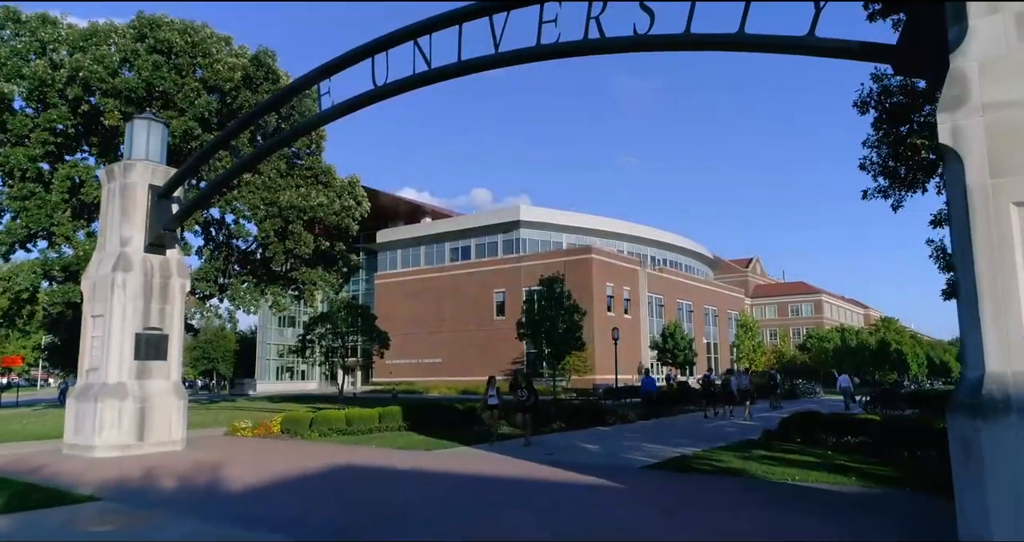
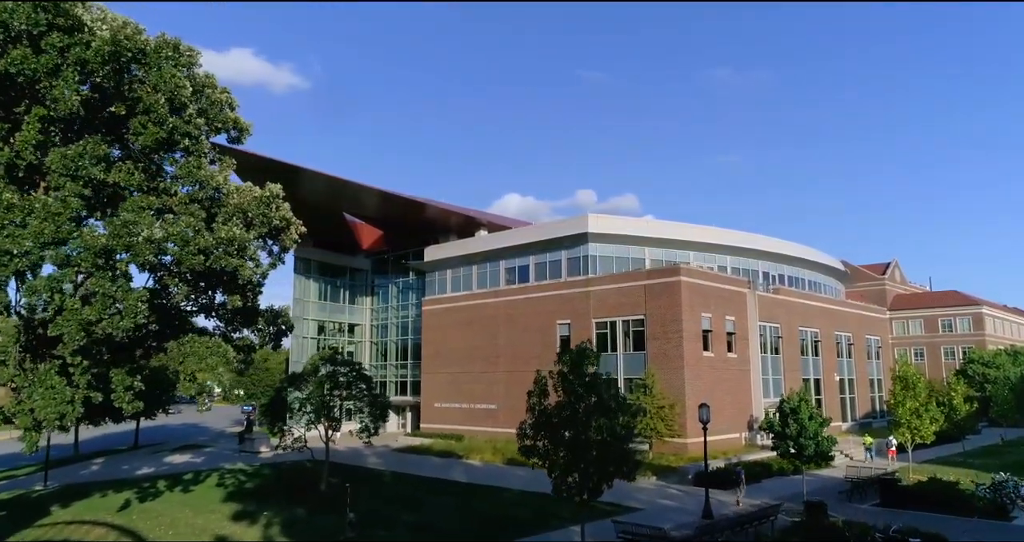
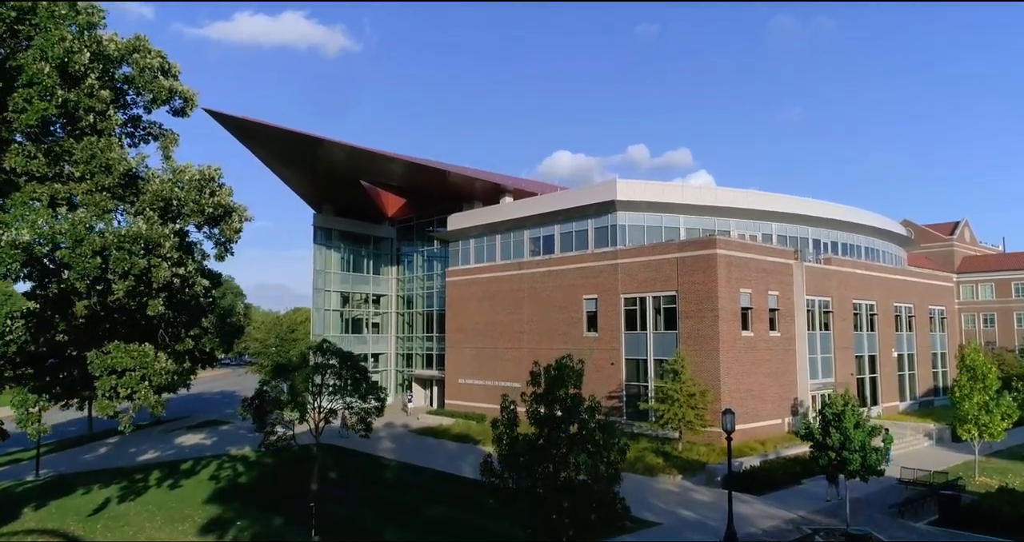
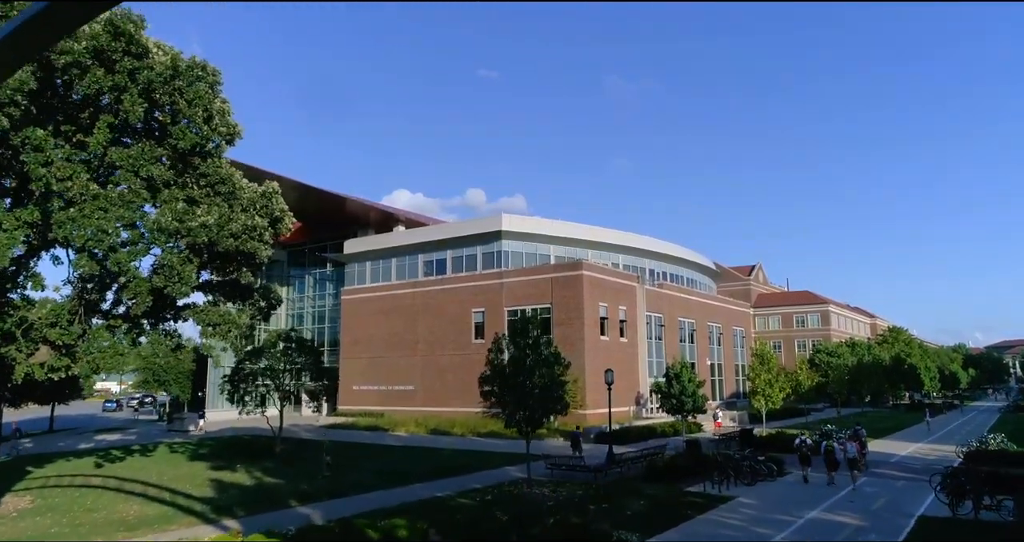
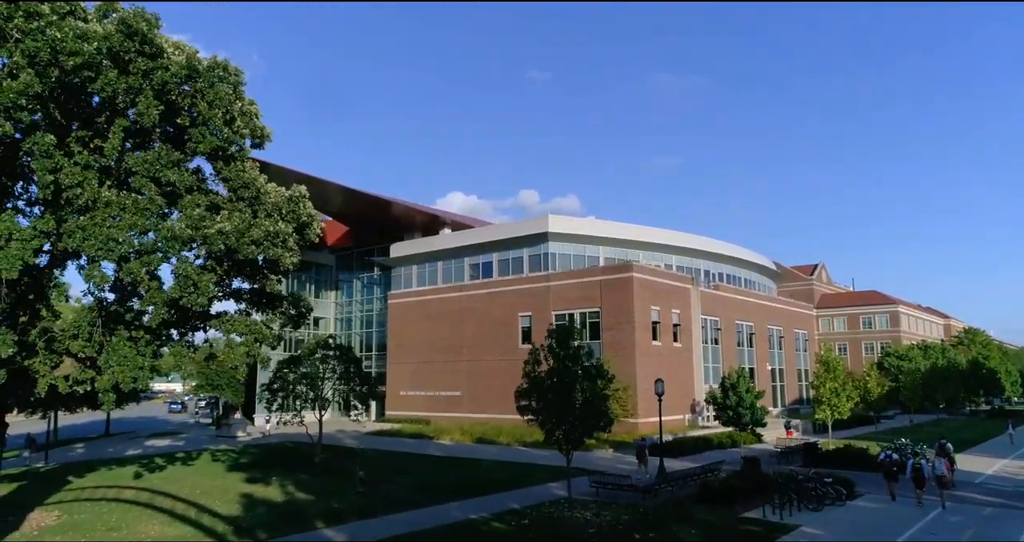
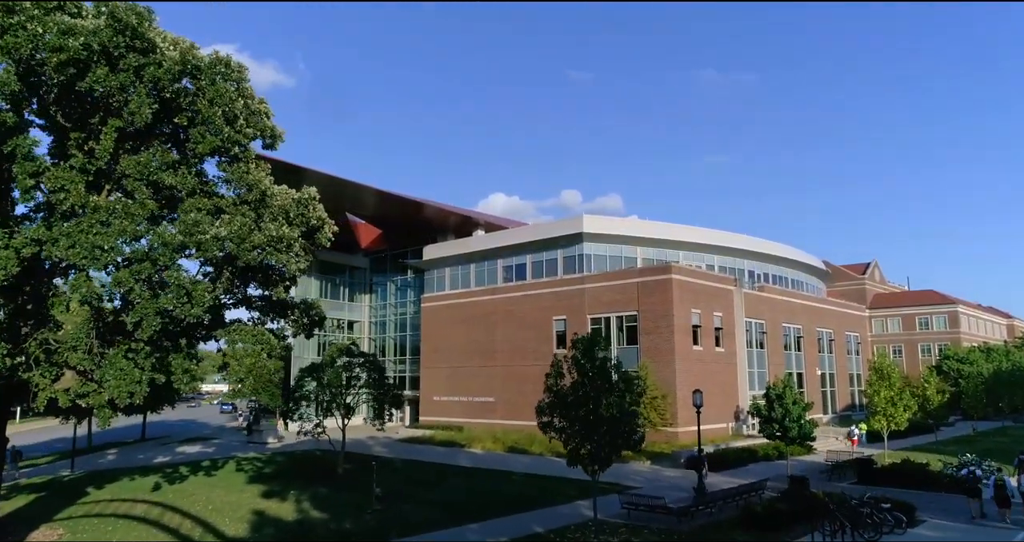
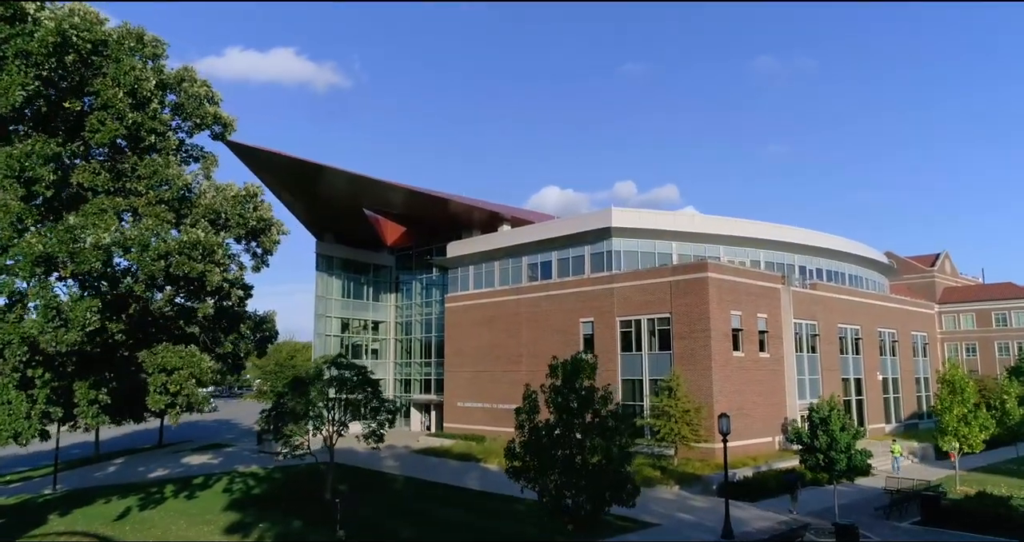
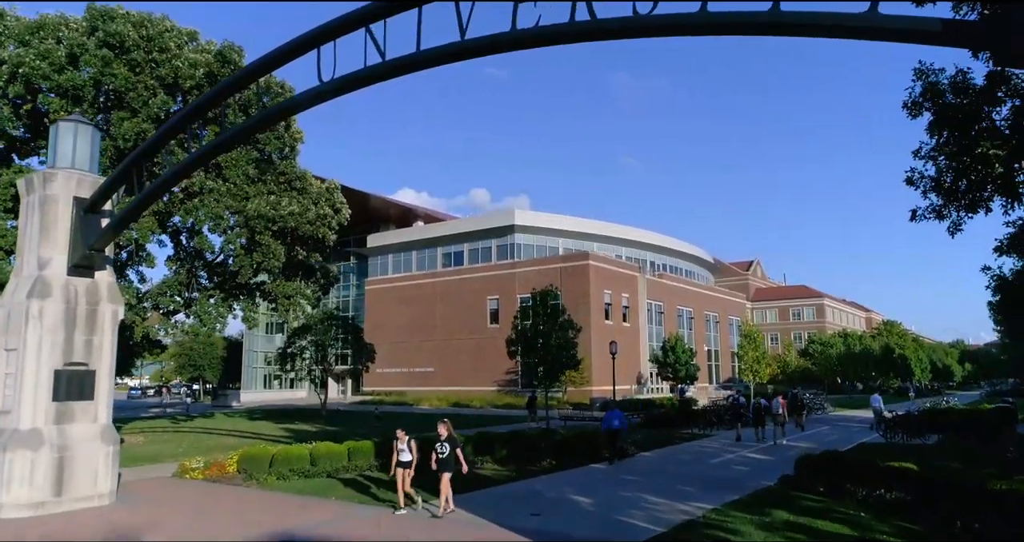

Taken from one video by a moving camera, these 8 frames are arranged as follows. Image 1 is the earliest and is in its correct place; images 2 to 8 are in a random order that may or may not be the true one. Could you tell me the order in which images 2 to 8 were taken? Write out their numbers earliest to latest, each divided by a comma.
8, 4, 5, 6, 2, 7, 3
